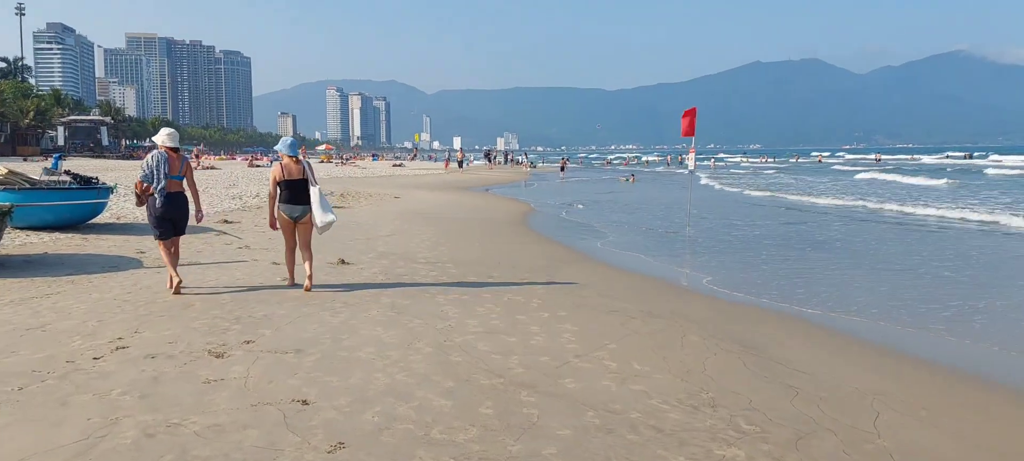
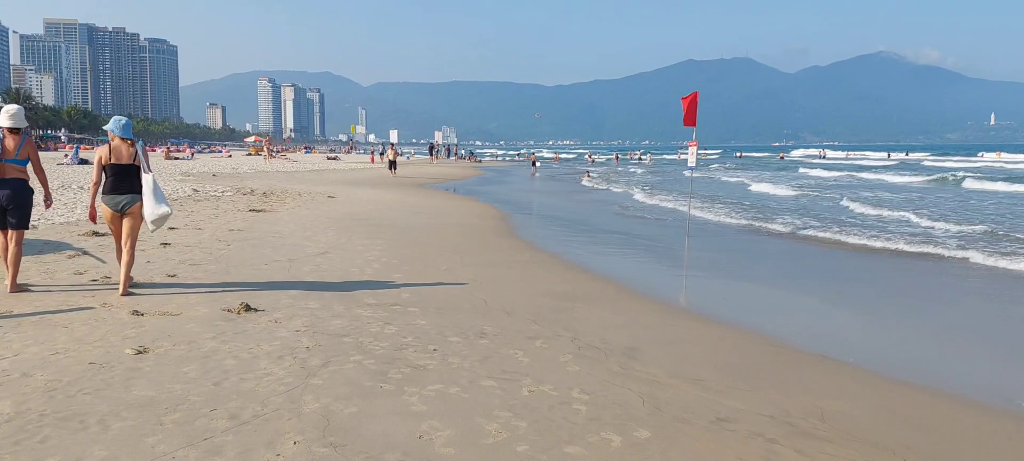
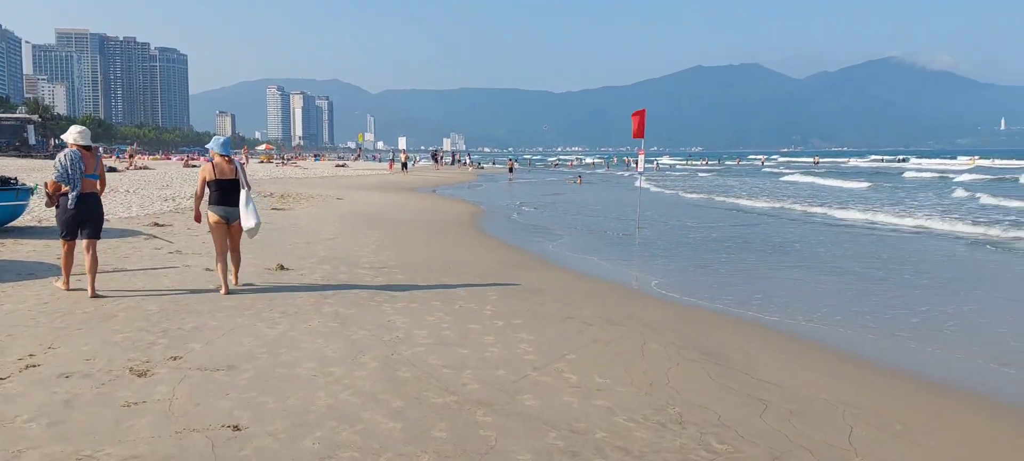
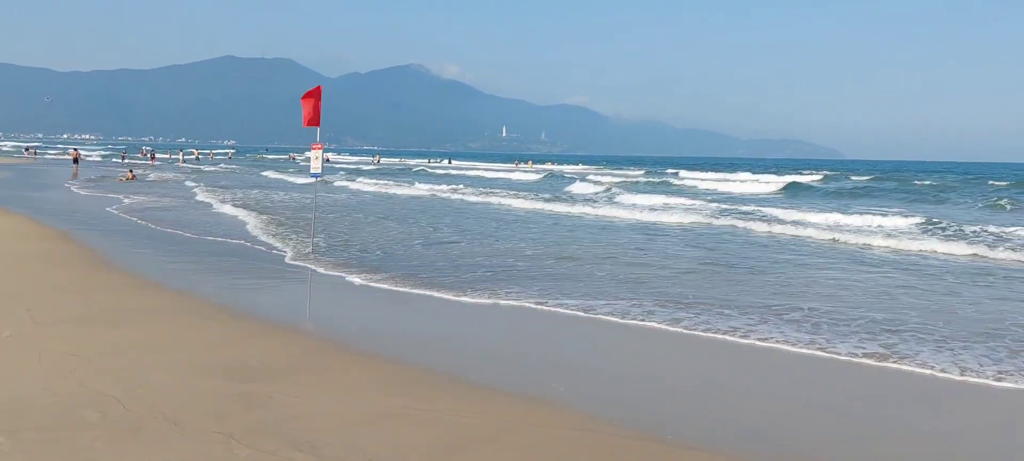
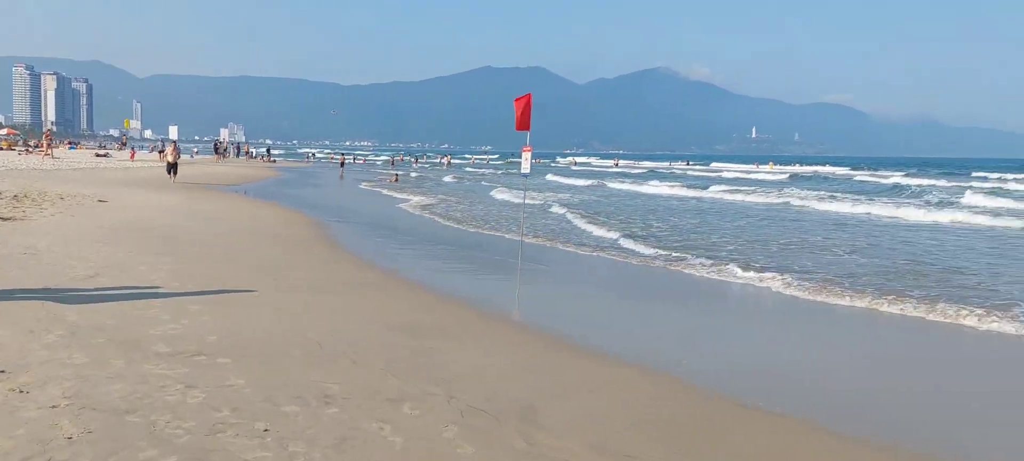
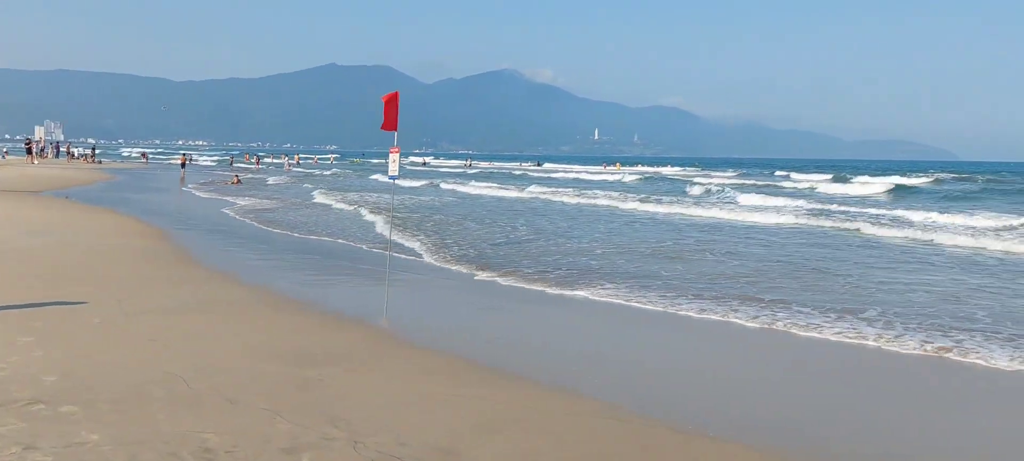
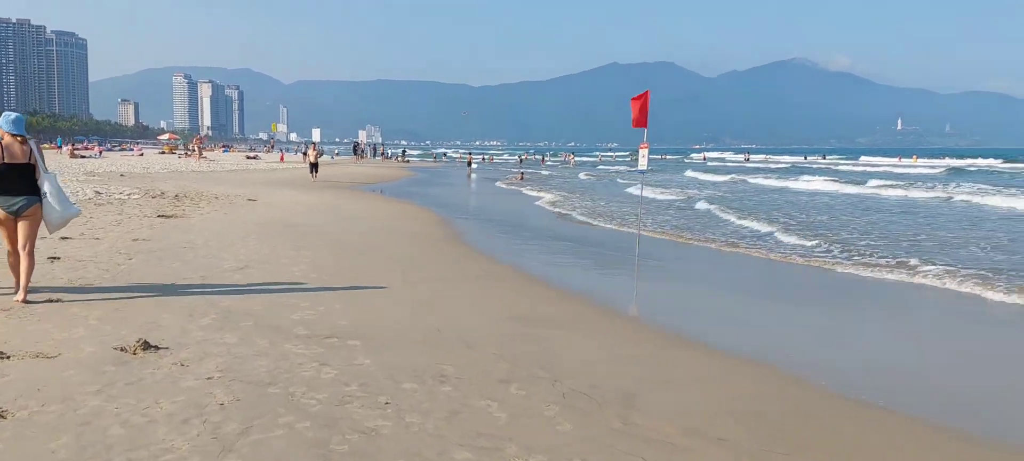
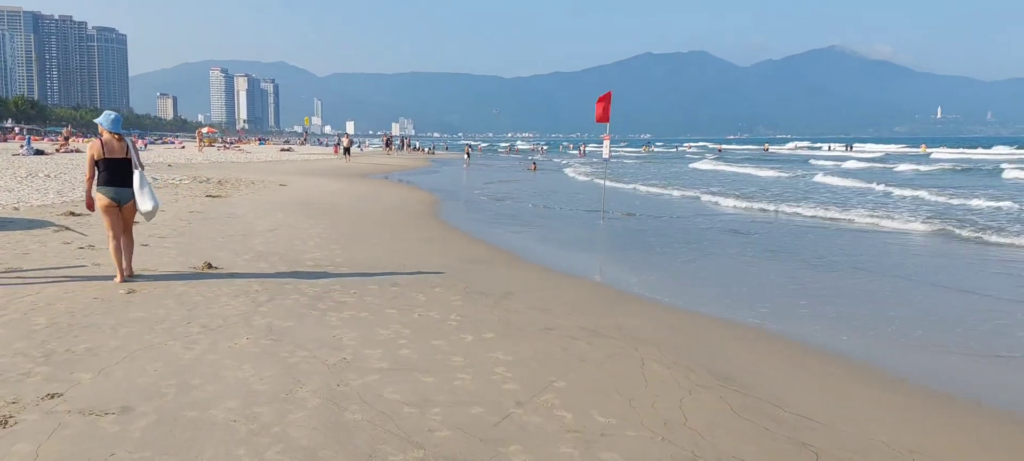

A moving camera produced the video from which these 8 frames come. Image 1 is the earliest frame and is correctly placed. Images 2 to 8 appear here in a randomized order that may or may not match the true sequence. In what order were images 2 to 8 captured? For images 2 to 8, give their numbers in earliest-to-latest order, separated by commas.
3, 8, 2, 7, 5, 6, 4
